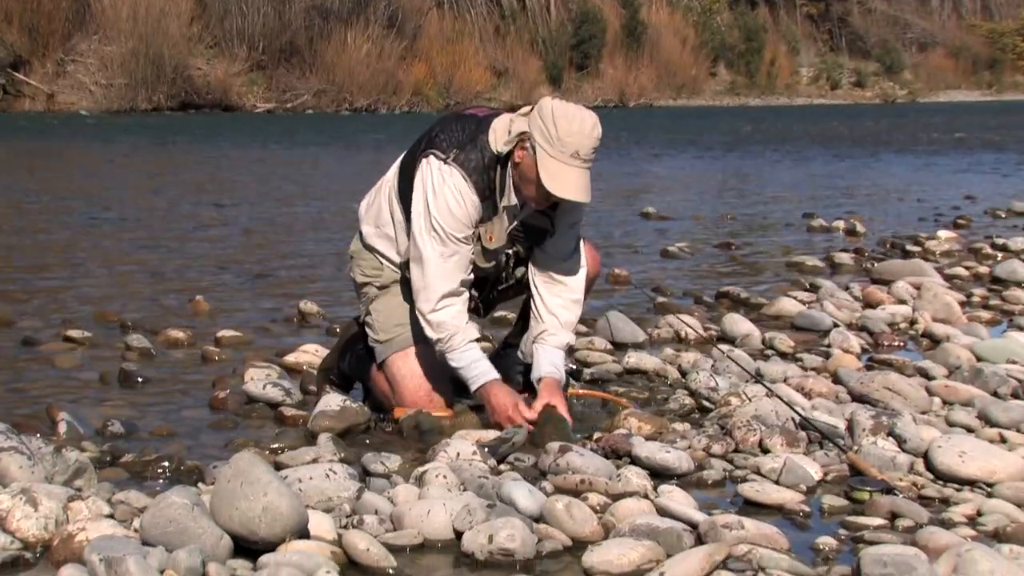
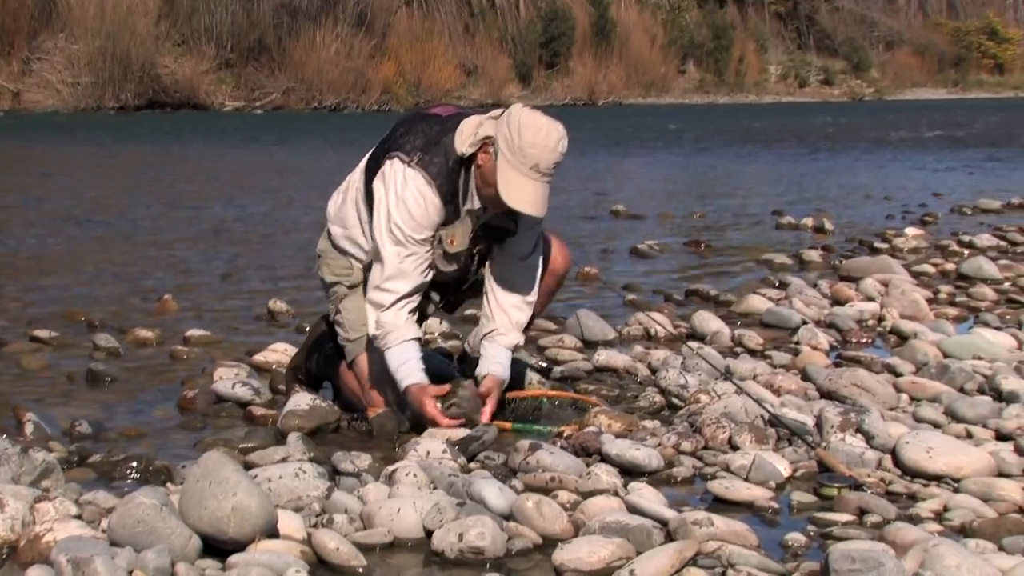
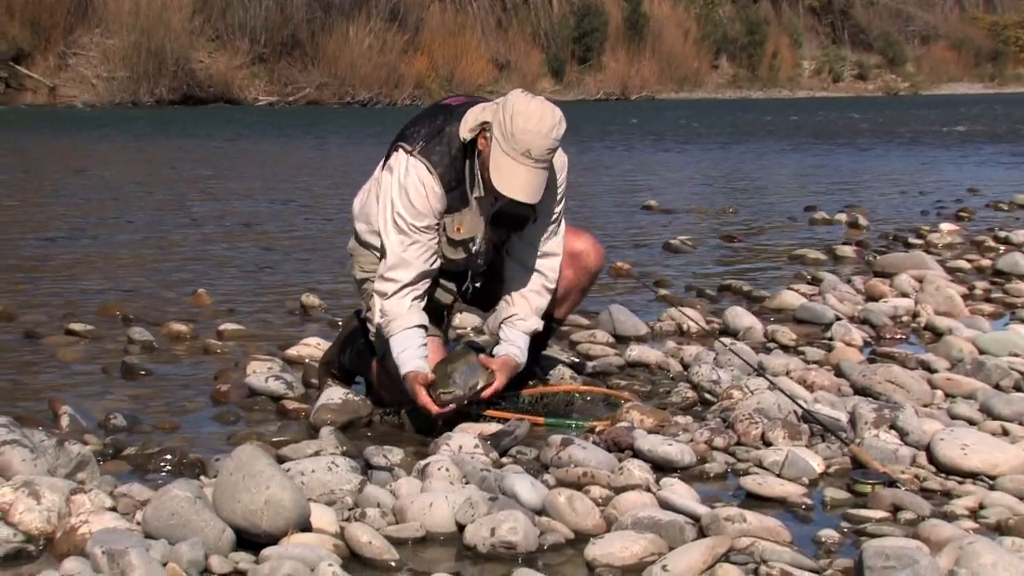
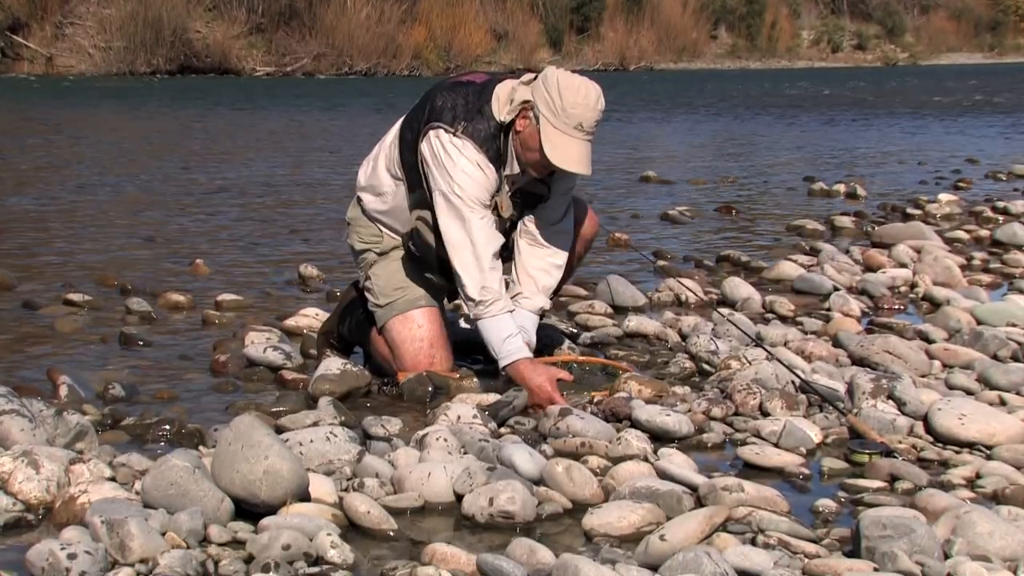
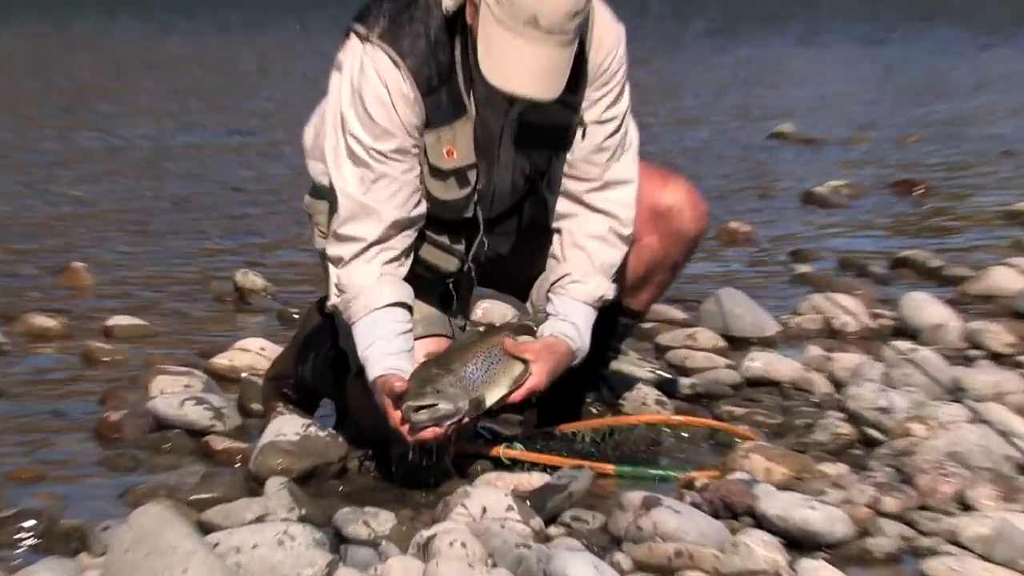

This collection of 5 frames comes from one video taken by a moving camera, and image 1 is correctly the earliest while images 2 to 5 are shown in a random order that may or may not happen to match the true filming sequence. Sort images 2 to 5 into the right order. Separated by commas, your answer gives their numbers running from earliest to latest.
4, 2, 3, 5
